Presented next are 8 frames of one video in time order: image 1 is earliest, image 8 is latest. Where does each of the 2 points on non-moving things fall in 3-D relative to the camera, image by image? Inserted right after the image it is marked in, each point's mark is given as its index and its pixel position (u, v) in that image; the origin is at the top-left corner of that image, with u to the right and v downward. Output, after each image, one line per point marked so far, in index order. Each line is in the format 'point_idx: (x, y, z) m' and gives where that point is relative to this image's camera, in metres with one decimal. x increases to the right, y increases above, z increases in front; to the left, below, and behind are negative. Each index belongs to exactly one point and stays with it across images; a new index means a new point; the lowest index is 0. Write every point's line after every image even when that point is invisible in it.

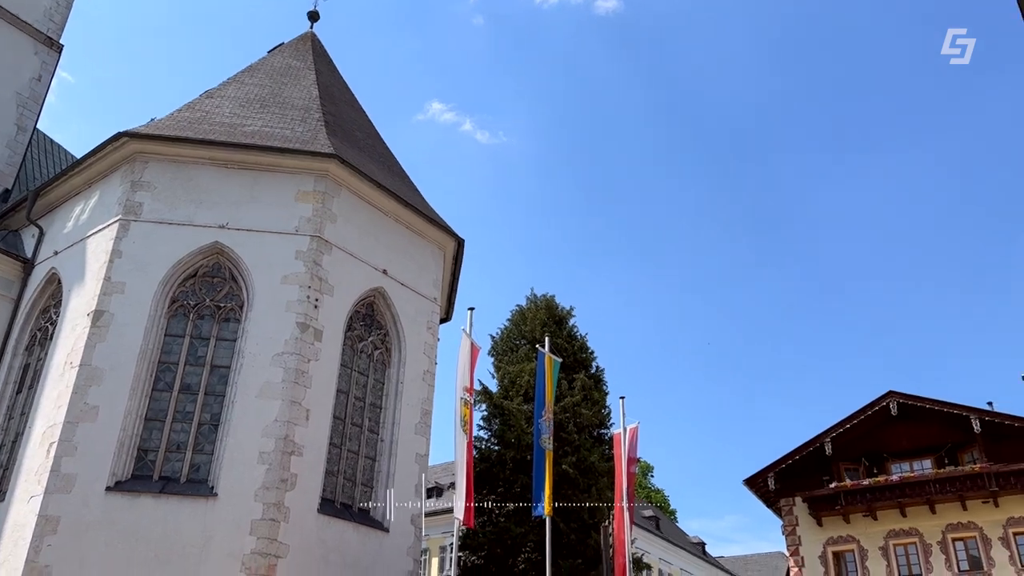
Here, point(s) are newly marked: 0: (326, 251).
0: (-3.7, +0.7, +16.7) m
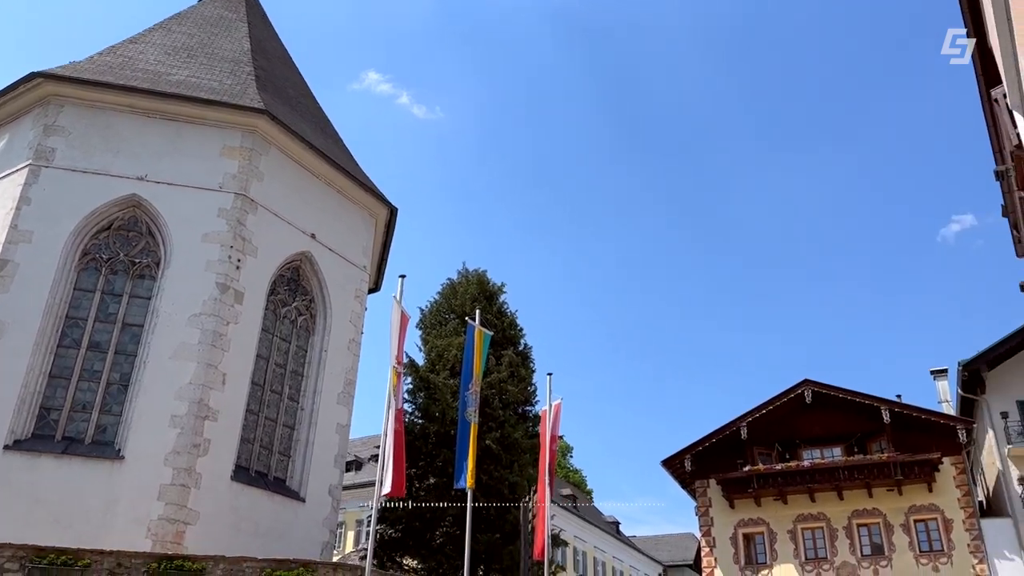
0: (-5.0, +1.5, +16.1) m
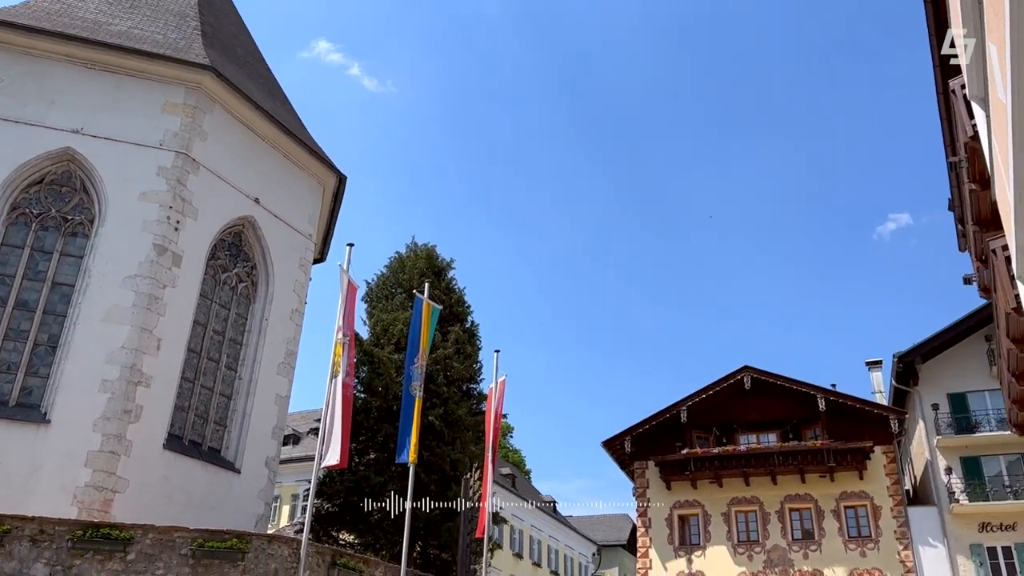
0: (-5.8, +2.1, +15.5) m
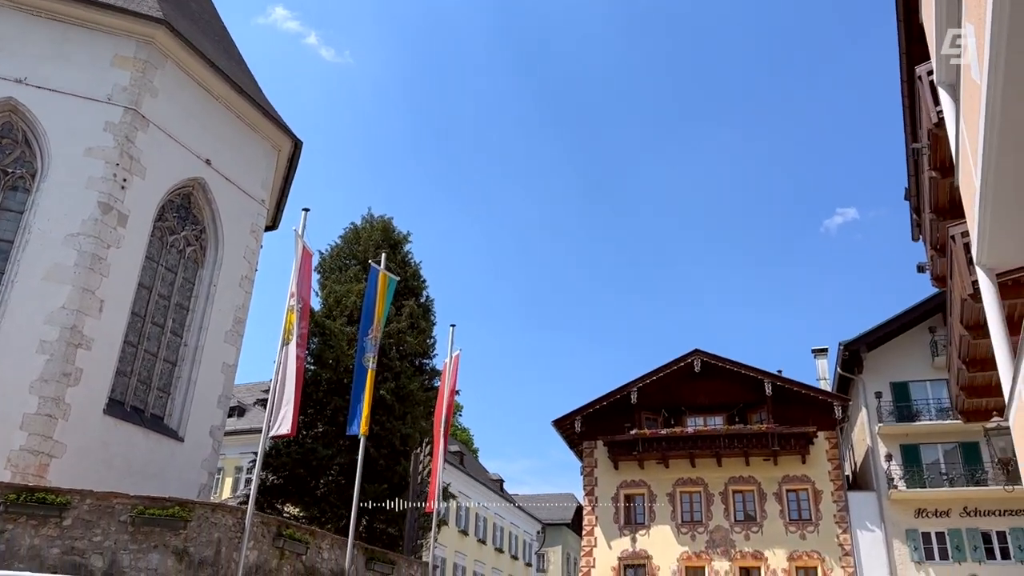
0: (-6.5, +2.8, +14.9) m
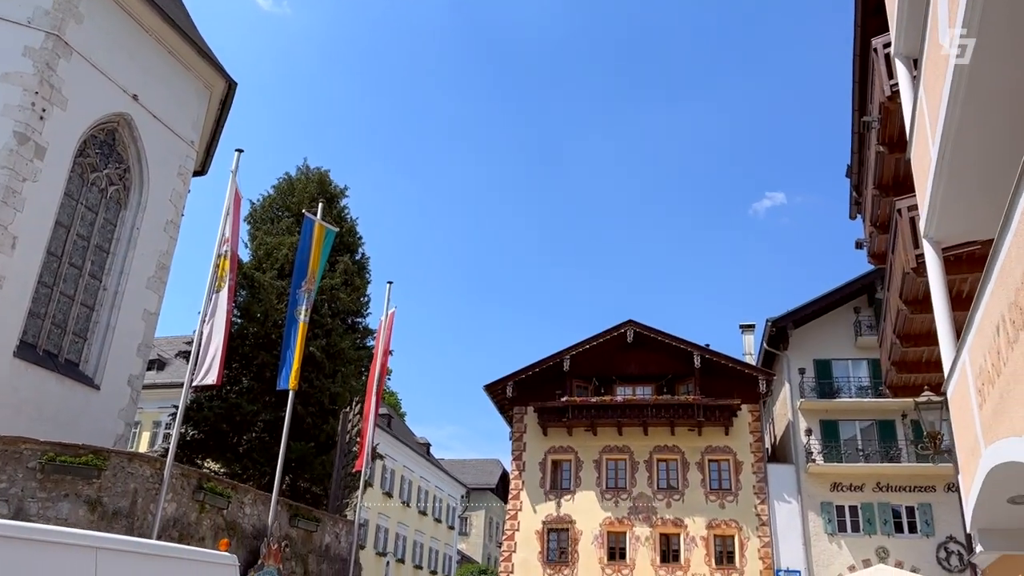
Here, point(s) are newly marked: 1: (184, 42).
0: (-7.3, +3.8, +13.9) m
1: (-6.4, +4.8, +16.7) m
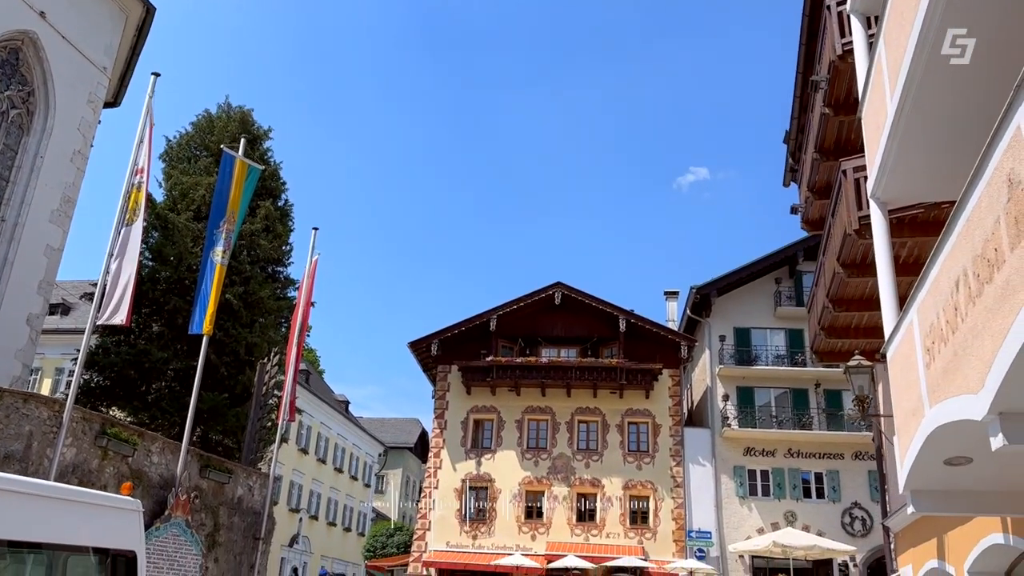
0: (-8.2, +4.9, +12.6) m
1: (-7.5, +6.0, +15.5) m
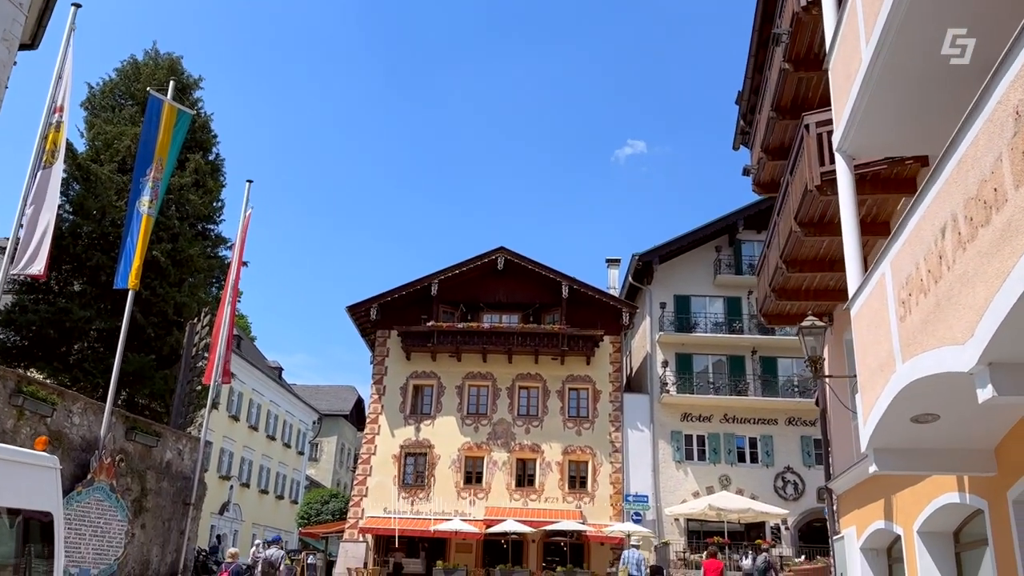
0: (-8.9, +5.6, +11.4) m
1: (-8.4, +6.8, +14.2) m
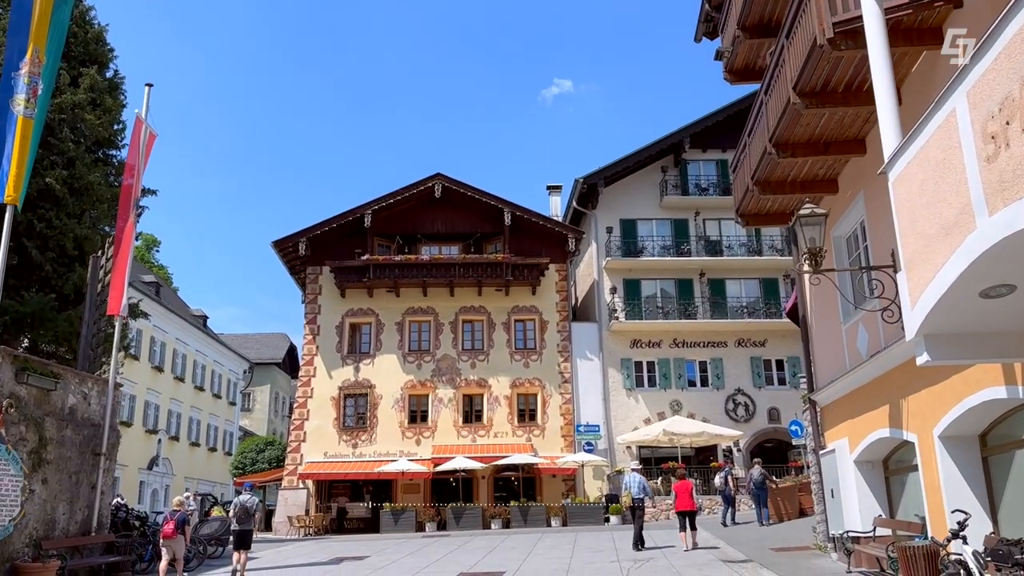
0: (-9.6, +6.4, +8.9) m
1: (-9.4, +7.8, +11.7) m
